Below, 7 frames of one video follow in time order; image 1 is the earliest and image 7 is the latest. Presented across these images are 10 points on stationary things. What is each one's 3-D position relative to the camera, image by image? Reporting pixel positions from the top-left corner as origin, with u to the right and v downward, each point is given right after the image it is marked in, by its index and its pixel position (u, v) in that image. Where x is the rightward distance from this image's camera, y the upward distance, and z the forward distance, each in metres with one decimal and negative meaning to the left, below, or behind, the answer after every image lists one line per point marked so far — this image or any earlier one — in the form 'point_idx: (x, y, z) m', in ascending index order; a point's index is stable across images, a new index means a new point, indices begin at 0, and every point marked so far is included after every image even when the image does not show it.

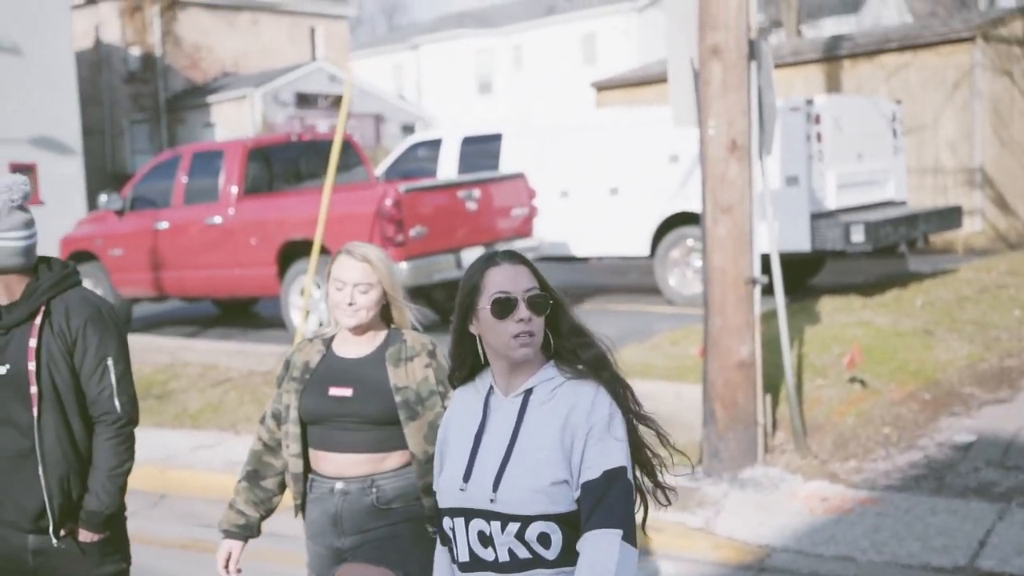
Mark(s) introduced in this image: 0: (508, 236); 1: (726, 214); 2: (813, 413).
0: (0.0, +0.5, +11.0) m
1: (+1.1, +0.4, +6.2) m
2: (+1.7, -0.7, +6.9) m
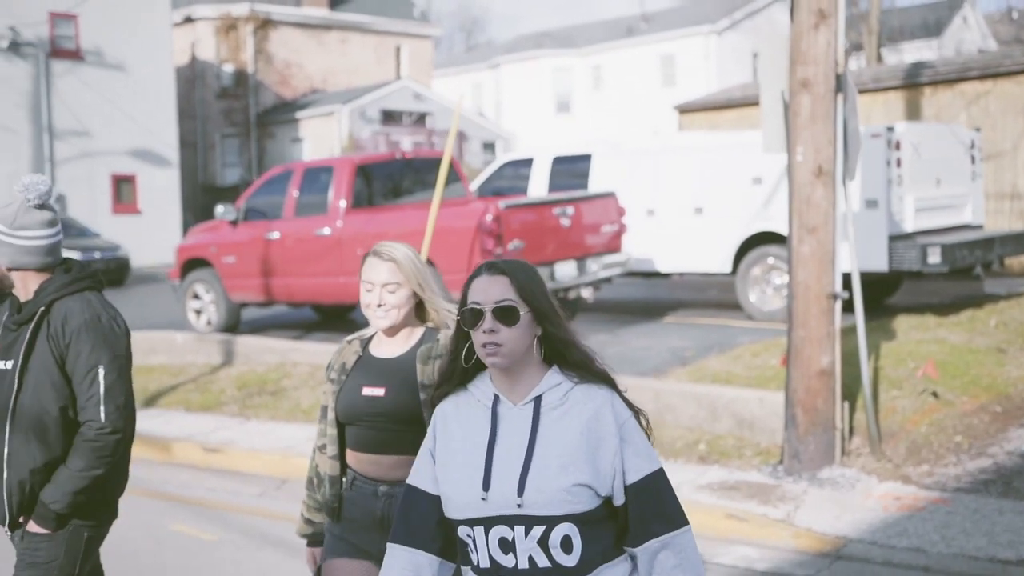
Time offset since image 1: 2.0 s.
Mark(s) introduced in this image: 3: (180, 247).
0: (+0.8, +0.4, +11.6) m
1: (+1.7, +0.3, +6.7) m
2: (+2.3, -0.8, +7.4) m
3: (-3.4, +0.4, +12.6) m
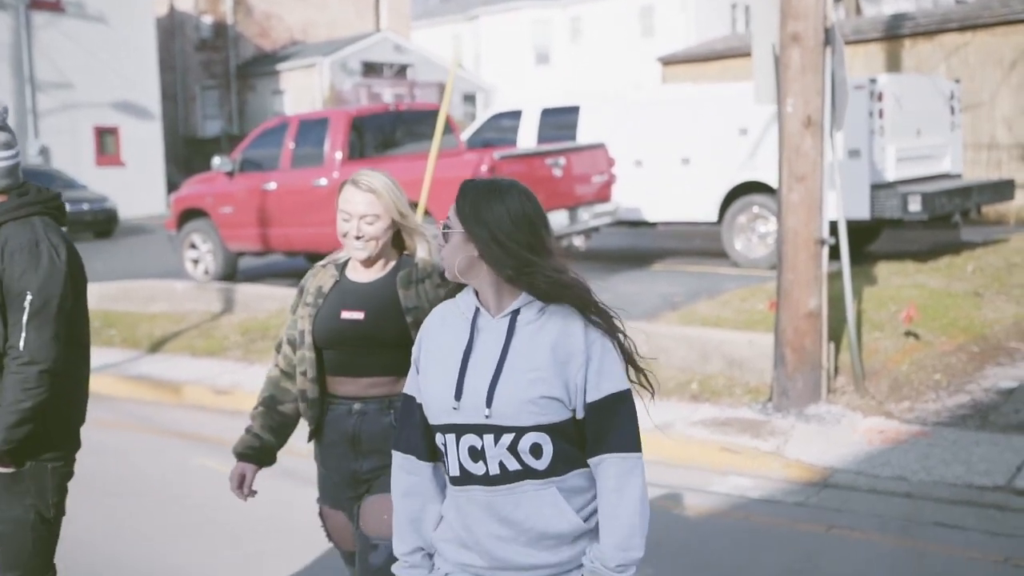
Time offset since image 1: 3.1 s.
0: (+0.8, +0.9, +11.8) m
1: (+1.7, +0.6, +7.0) m
2: (+2.3, -0.5, +7.8) m
3: (-3.5, +1.0, +12.8) m
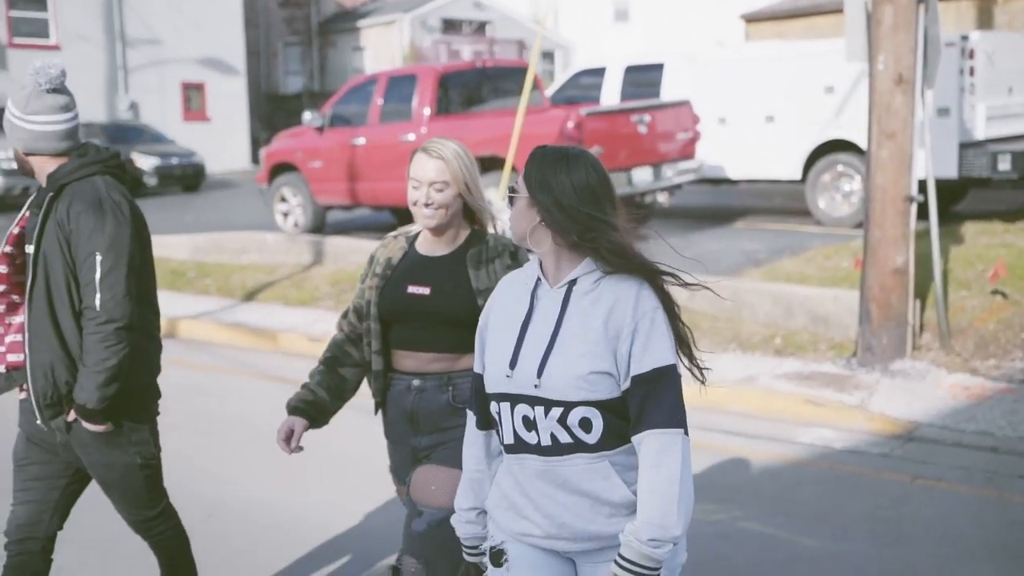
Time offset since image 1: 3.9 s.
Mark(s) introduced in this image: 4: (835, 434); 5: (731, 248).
0: (+1.6, +1.3, +11.9) m
1: (+2.2, +0.9, +7.0) m
2: (+2.9, -0.2, +7.8) m
3: (-2.6, +1.5, +13.1) m
4: (+1.7, -0.8, +6.3) m
5: (+1.9, +0.3, +10.5) m
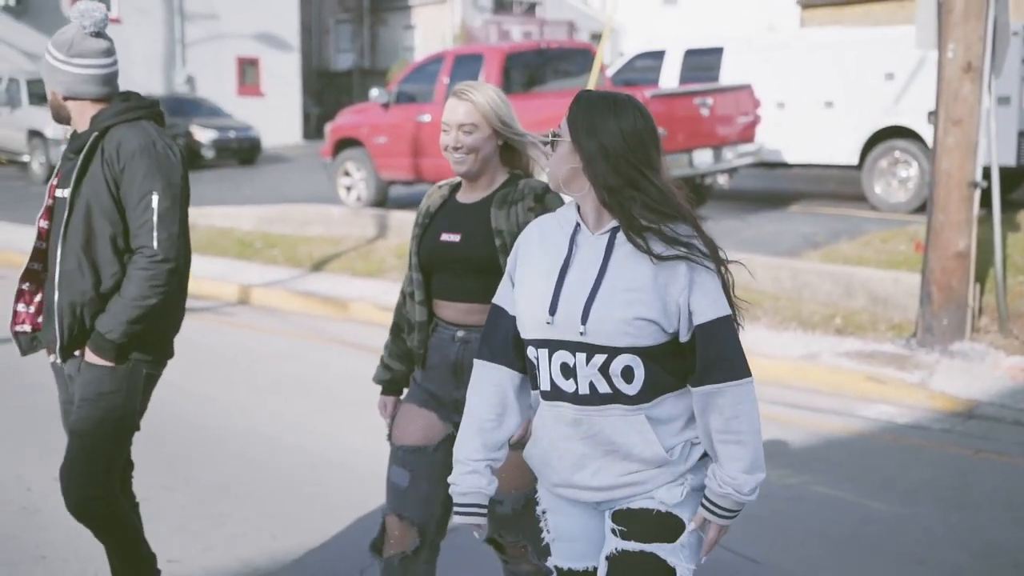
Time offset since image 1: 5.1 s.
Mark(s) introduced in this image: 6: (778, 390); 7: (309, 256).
0: (+2.2, +1.5, +12.1) m
1: (+2.7, +1.0, +7.2) m
2: (+3.3, -0.1, +8.0) m
3: (-2.0, +1.8, +13.4) m
4: (+2.1, -0.7, +6.6) m
5: (+2.4, +0.5, +10.7) m
6: (+1.5, -0.6, +7.1) m
7: (-1.9, +0.3, +11.2) m
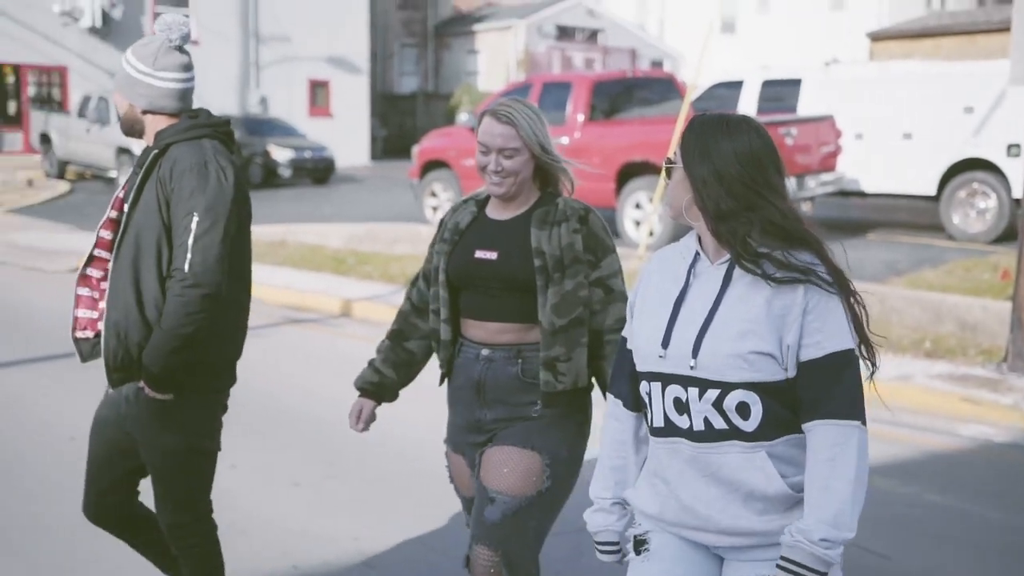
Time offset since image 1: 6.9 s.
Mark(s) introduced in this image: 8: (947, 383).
0: (+3.1, +1.2, +12.4) m
1: (+3.3, +0.8, +7.5) m
2: (+4.0, -0.3, +8.2) m
3: (-1.1, +1.6, +13.9) m
4: (+2.7, -0.8, +6.8) m
5: (+3.2, +0.3, +11.0) m
6: (+2.2, -0.7, +7.4) m
7: (-1.1, +0.2, +11.6) m
8: (+2.7, -0.6, +7.5) m
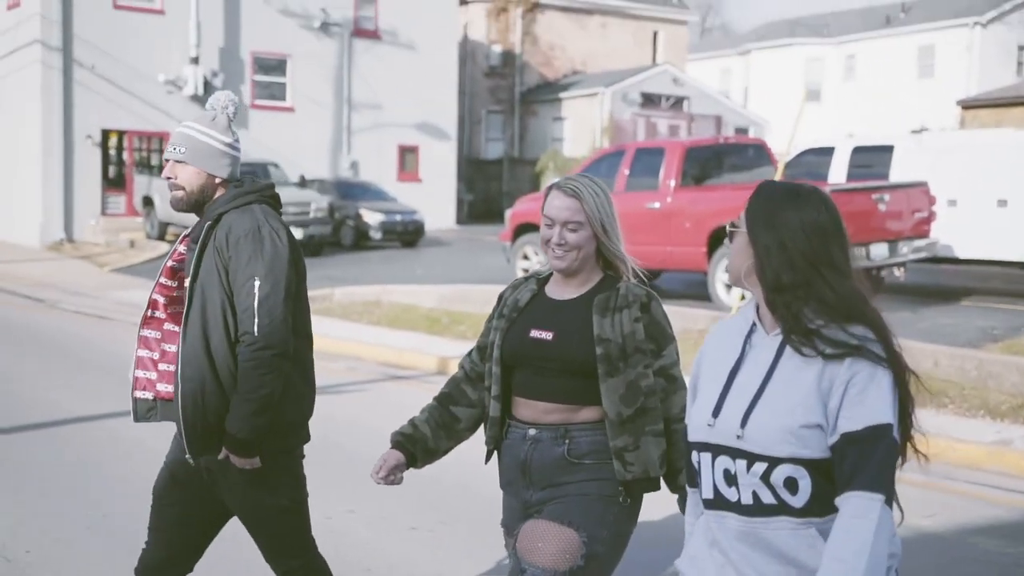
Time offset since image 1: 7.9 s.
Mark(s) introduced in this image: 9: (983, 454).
0: (+4.0, +0.5, +12.4) m
1: (+4.0, +0.4, +7.5) m
2: (+4.7, -0.8, +8.1) m
3: (0.0, +0.9, +14.2) m
4: (+3.3, -1.2, +6.8) m
5: (+4.1, -0.3, +11.0) m
6: (+2.8, -1.1, +7.4) m
7: (-0.2, -0.4, +11.9) m
8: (+3.3, -1.0, +7.5) m
9: (+2.9, -1.0, +7.5) m
